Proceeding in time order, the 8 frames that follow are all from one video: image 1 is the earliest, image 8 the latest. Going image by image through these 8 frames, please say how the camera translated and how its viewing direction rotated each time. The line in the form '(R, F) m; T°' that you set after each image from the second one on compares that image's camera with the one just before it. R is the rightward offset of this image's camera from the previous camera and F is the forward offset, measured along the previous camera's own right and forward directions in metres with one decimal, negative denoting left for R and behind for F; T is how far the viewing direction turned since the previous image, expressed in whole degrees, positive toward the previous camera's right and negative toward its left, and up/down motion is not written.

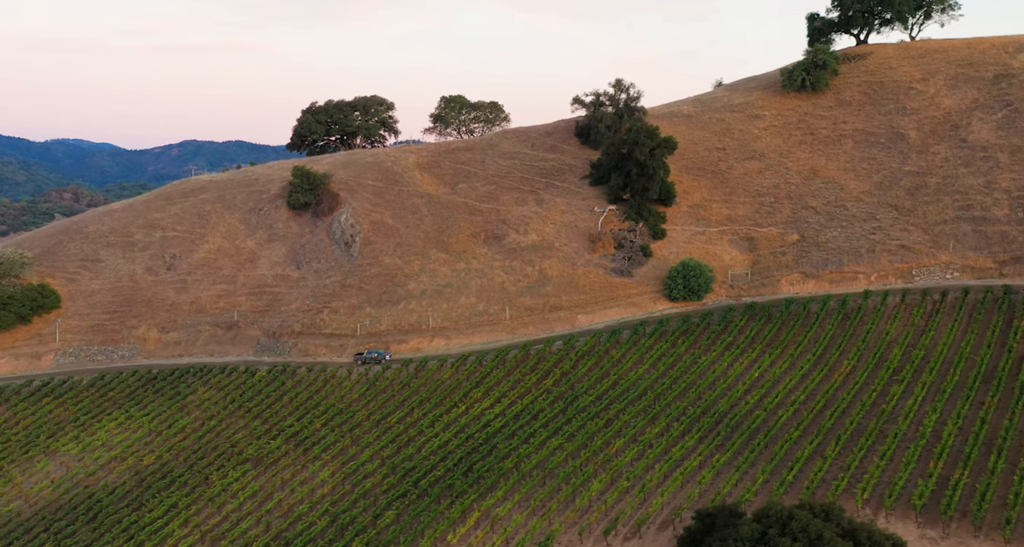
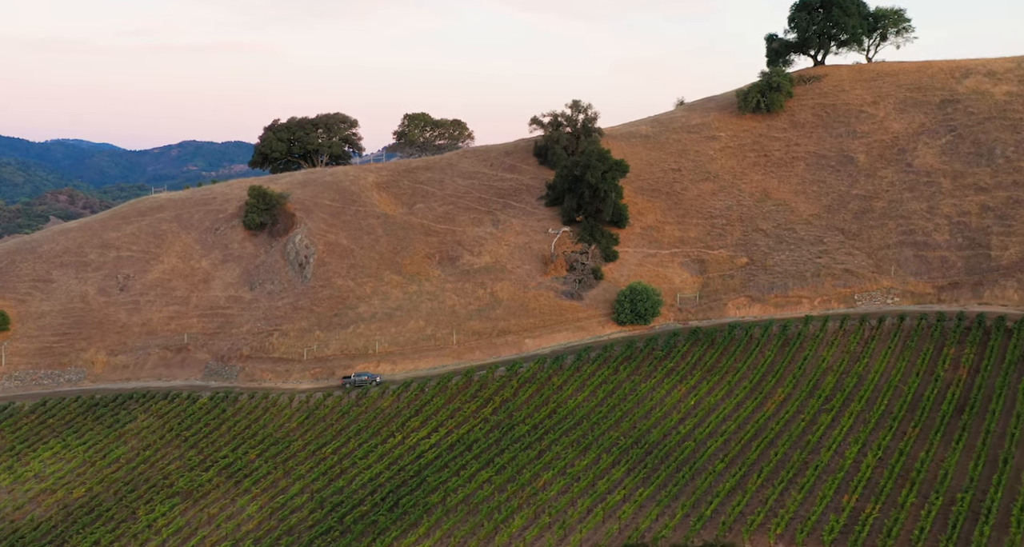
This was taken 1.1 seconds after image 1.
(+2.1, -0.3) m; +1°
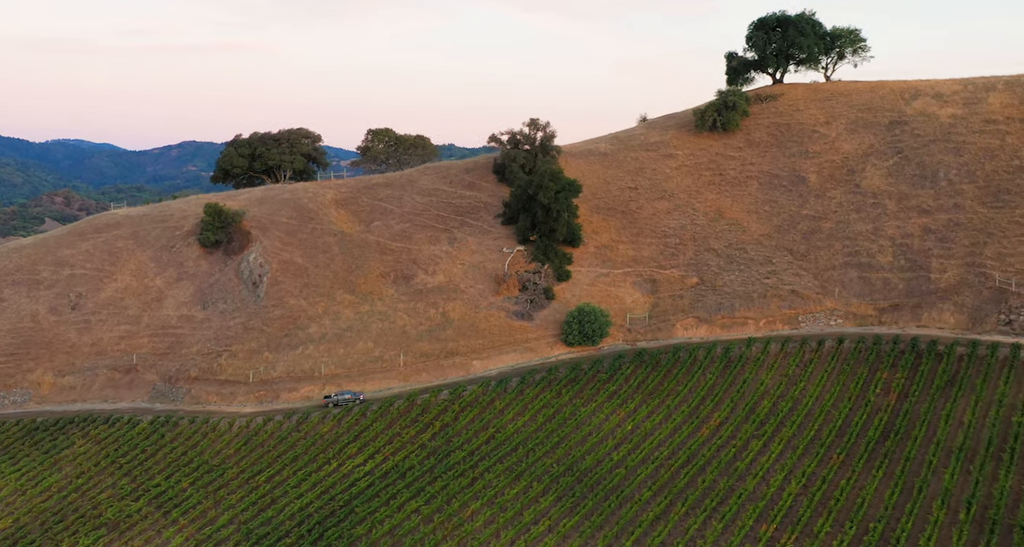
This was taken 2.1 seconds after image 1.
(+2.1, -0.3) m; +1°
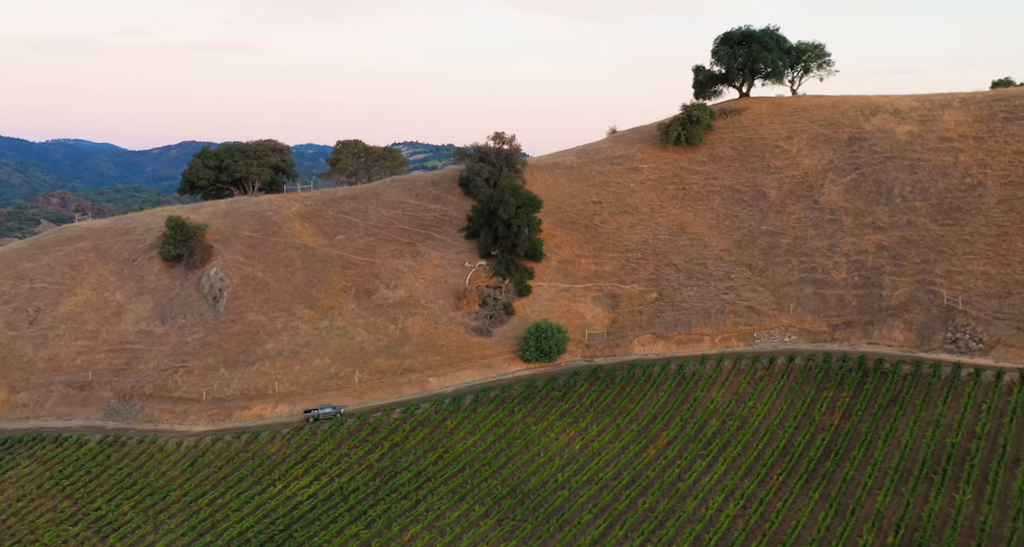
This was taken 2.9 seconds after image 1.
(+1.8, -0.1) m; +1°
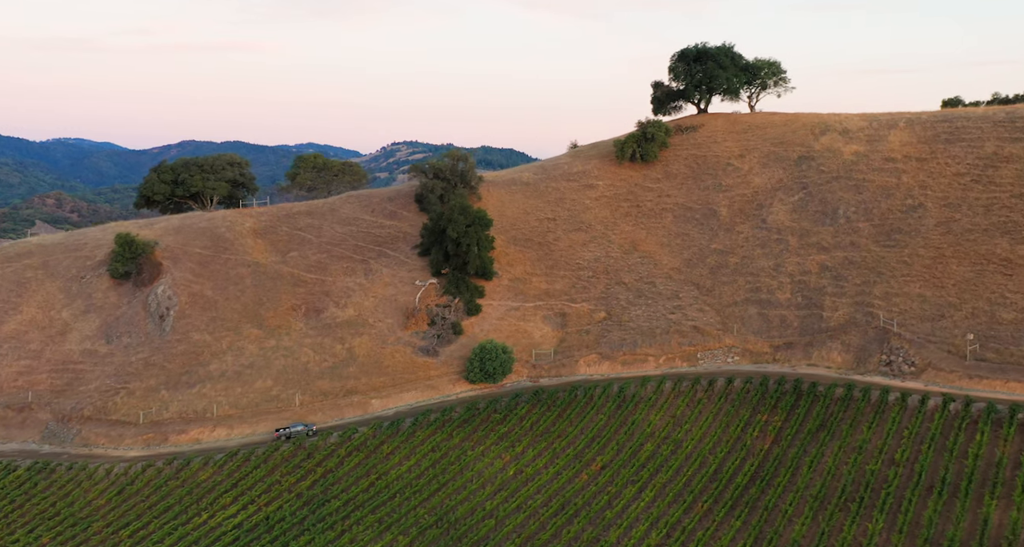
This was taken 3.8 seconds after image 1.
(+2.3, 0.0) m; +1°
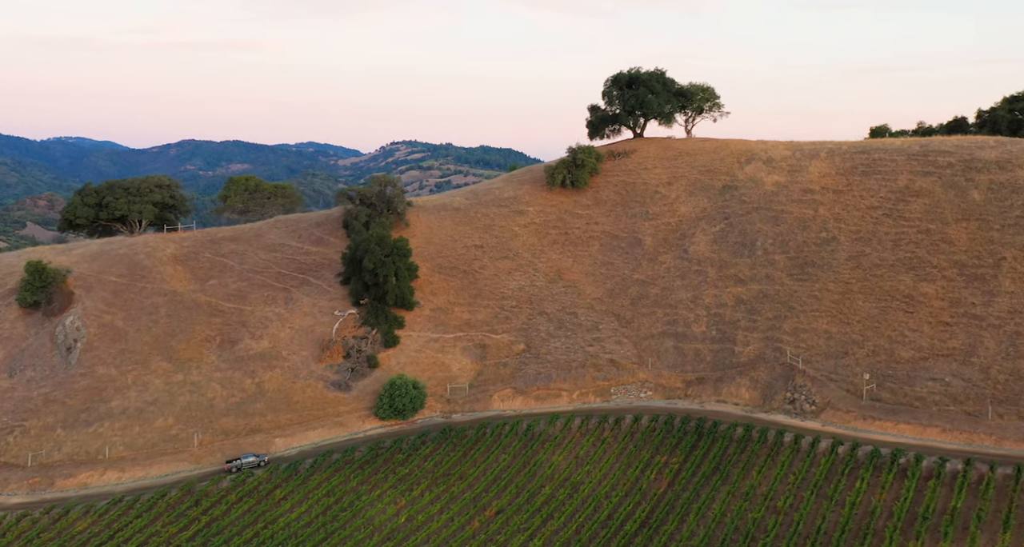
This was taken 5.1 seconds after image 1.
(+3.7, +0.6) m; +2°
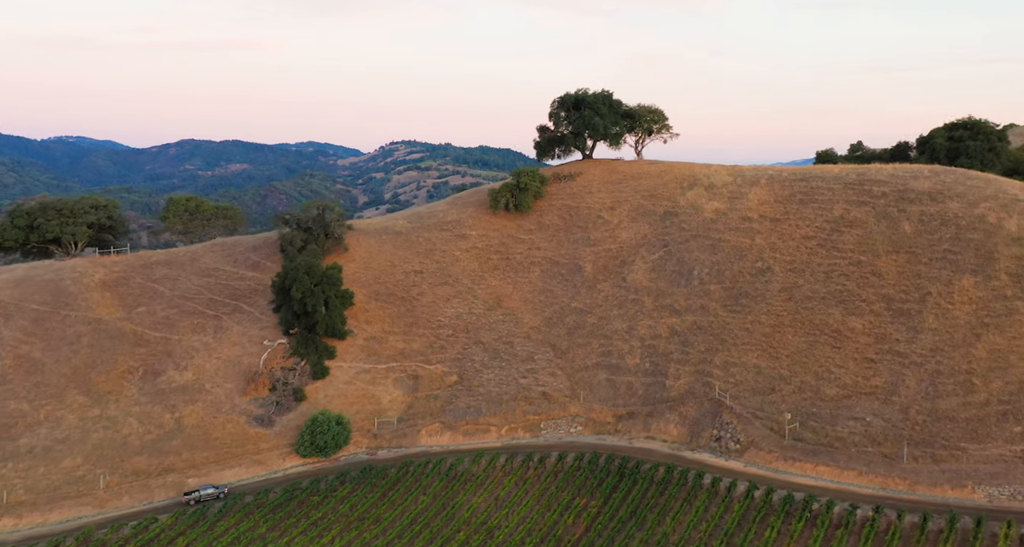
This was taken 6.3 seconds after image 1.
(+2.9, +1.1) m; +2°
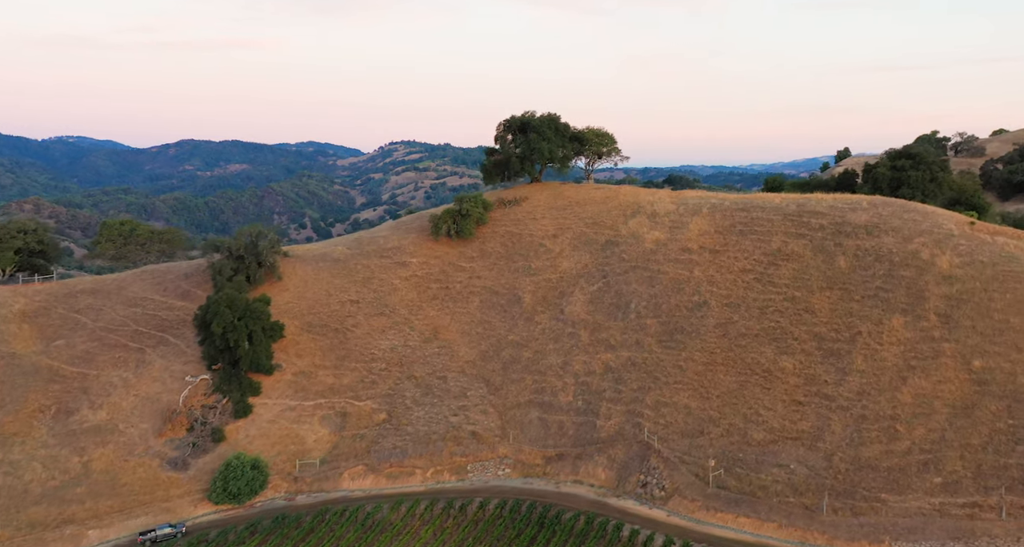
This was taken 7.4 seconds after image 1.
(+2.9, +1.6) m; +2°
